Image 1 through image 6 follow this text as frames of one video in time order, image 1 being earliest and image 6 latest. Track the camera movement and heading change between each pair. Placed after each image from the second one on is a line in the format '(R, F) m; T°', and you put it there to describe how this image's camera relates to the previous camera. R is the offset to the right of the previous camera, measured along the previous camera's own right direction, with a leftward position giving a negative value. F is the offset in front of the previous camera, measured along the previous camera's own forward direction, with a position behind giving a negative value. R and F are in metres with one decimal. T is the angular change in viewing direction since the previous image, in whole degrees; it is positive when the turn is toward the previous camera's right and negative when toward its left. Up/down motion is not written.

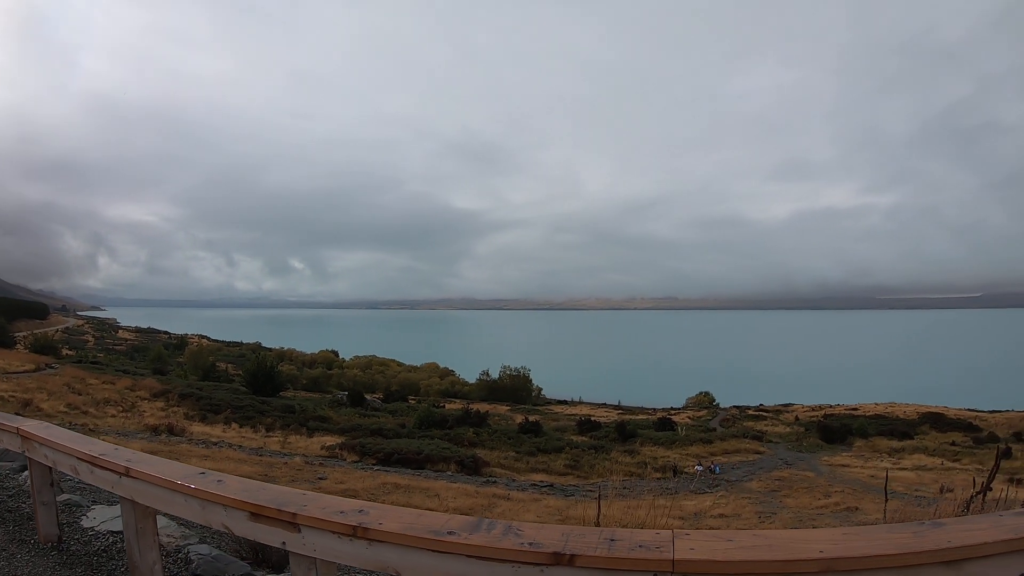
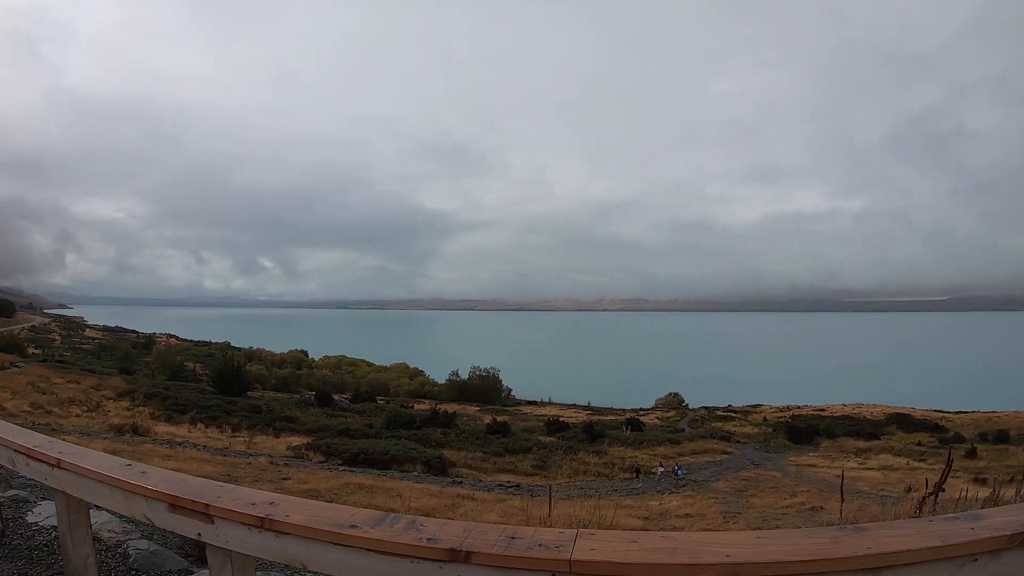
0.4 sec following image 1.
(+0.8, +0.1) m; +1°
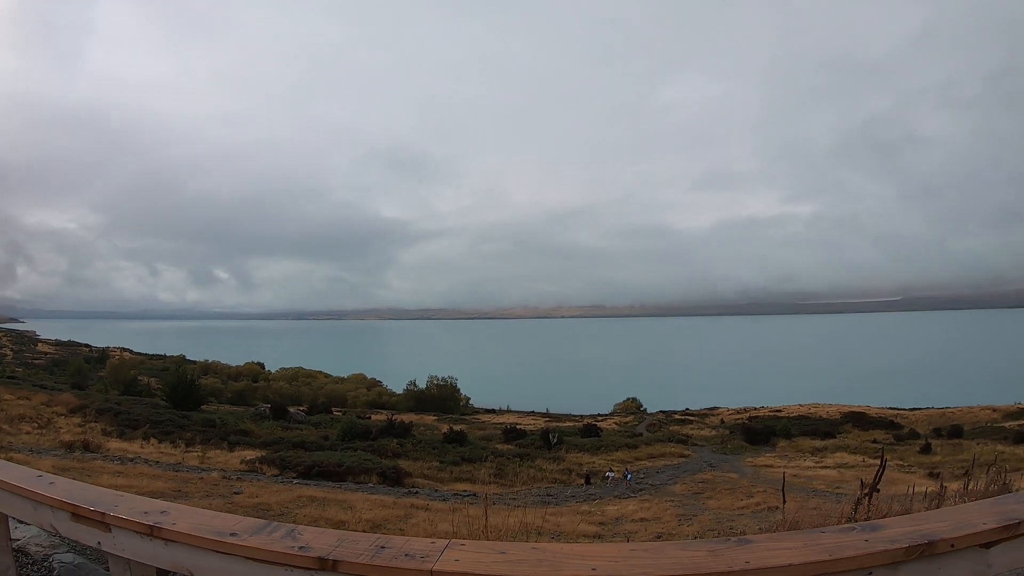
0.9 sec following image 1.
(+1.1, +0.1) m; +2°
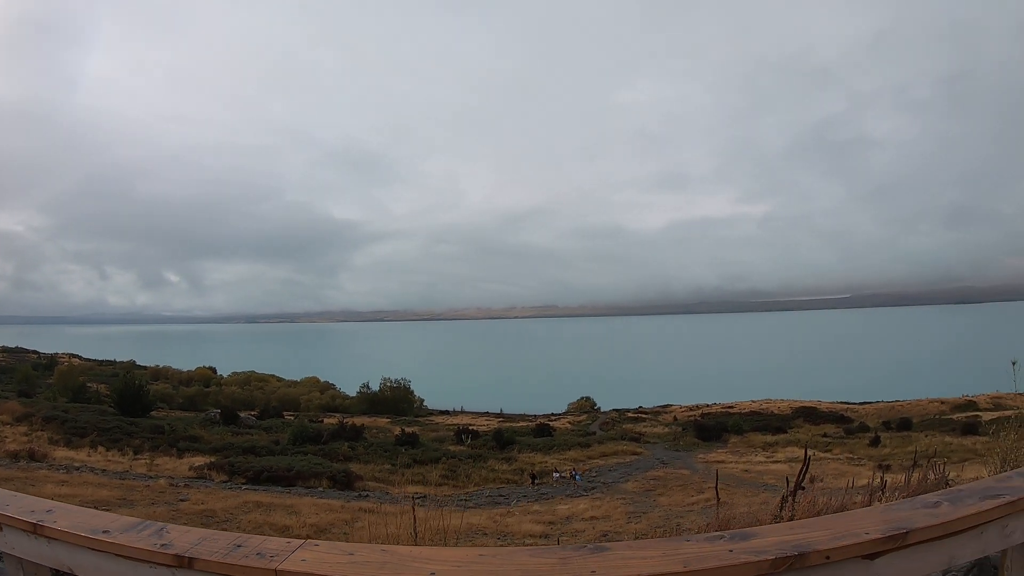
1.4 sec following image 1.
(+1.2, 0.0) m; +2°
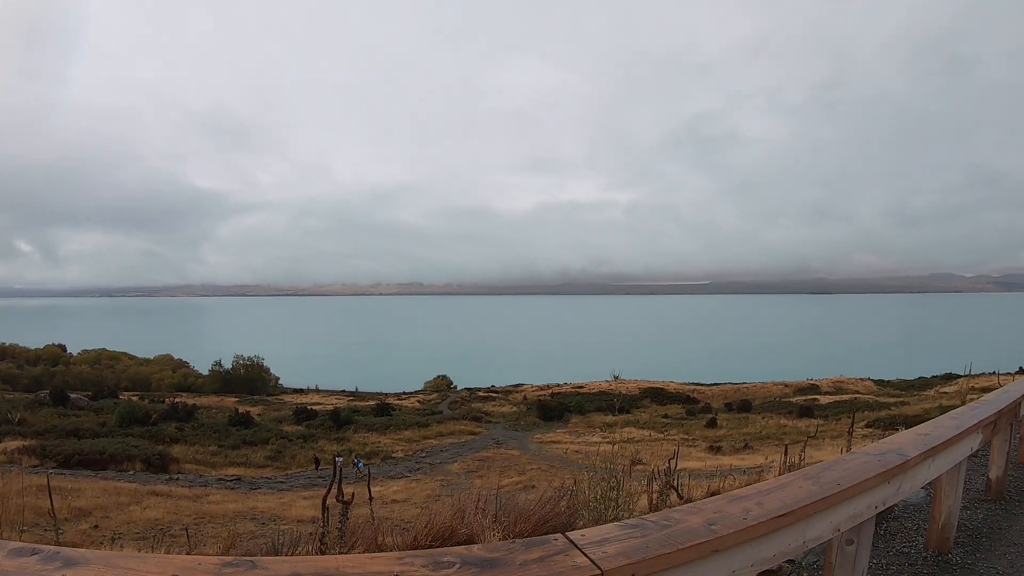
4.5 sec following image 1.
(+5.3, -0.1) m; +3°
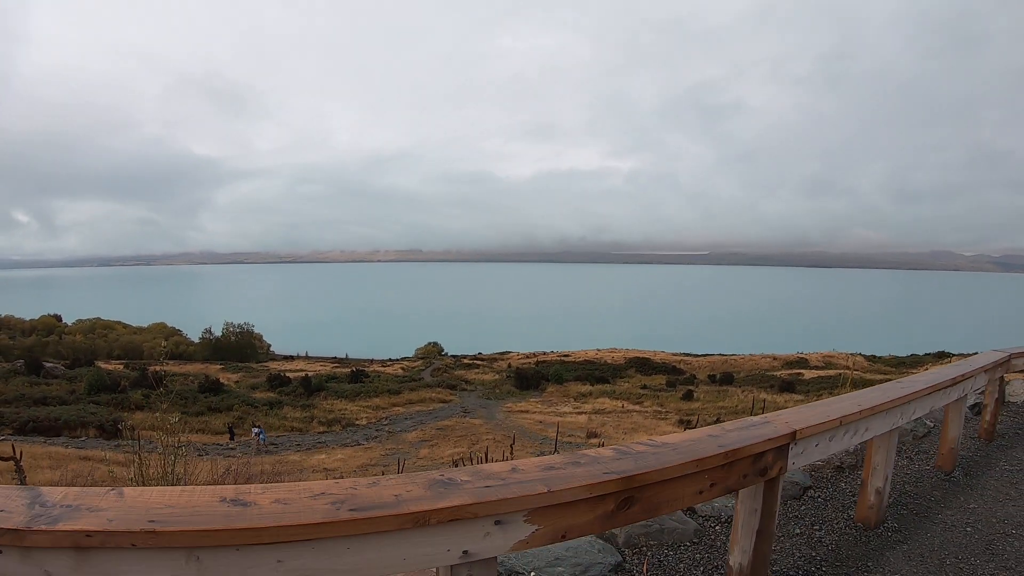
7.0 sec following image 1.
(+3.3, +0.6) m; -6°
